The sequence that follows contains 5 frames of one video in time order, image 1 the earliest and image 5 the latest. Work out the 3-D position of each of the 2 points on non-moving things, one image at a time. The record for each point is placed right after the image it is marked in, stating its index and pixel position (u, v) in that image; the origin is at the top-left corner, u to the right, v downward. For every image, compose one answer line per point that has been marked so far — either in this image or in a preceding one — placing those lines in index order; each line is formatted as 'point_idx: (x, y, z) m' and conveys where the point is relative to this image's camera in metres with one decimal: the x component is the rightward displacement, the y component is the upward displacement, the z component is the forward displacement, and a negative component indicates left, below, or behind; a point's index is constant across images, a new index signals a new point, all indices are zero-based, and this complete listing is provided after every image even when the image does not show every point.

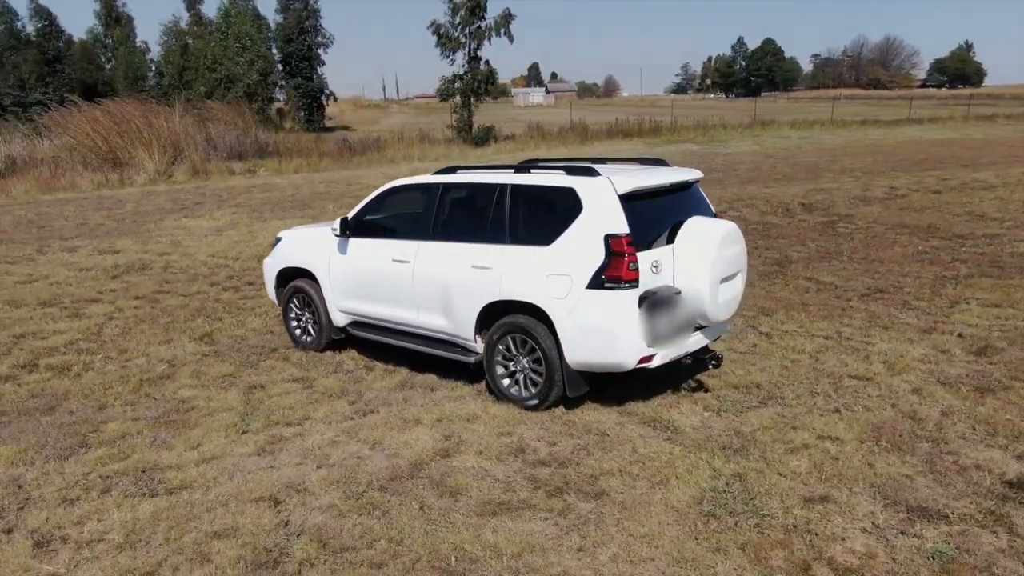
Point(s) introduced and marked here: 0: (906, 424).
0: (+2.4, -0.8, +4.8) m
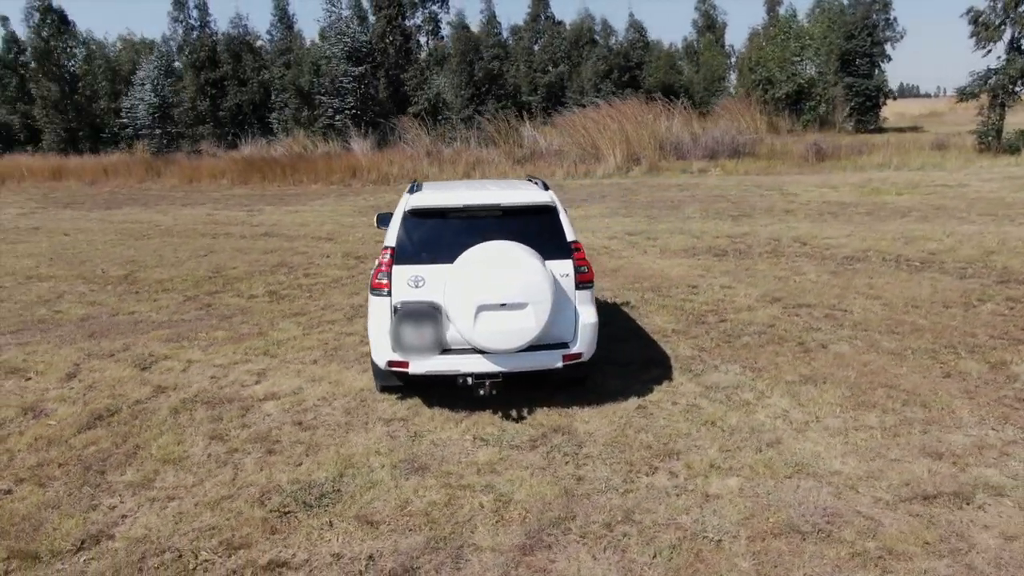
0: (+0.4, -1.2, +4.0) m
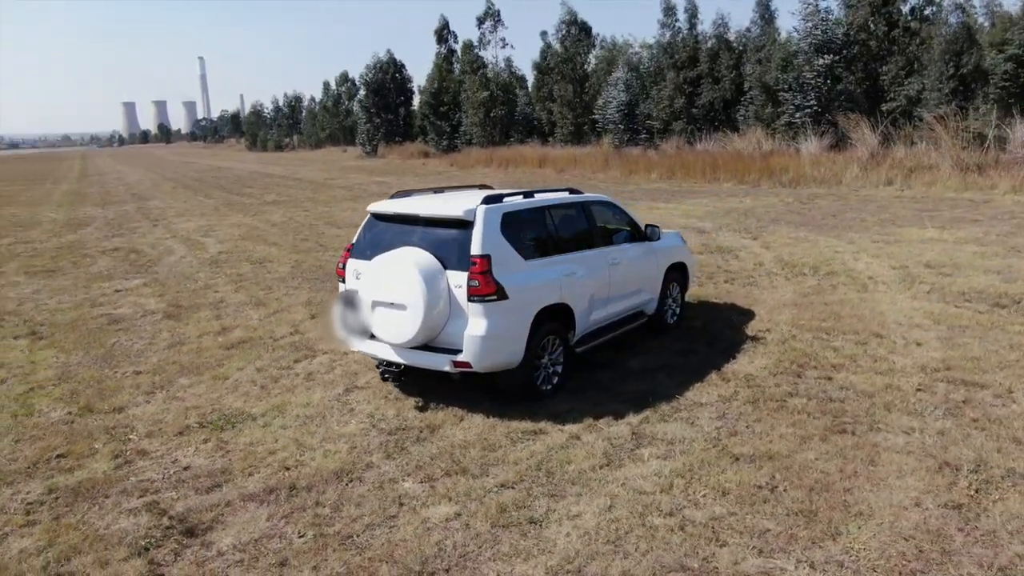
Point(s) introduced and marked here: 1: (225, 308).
0: (-1.1, -1.2, +4.6) m
1: (-3.4, -0.2, +9.3) m
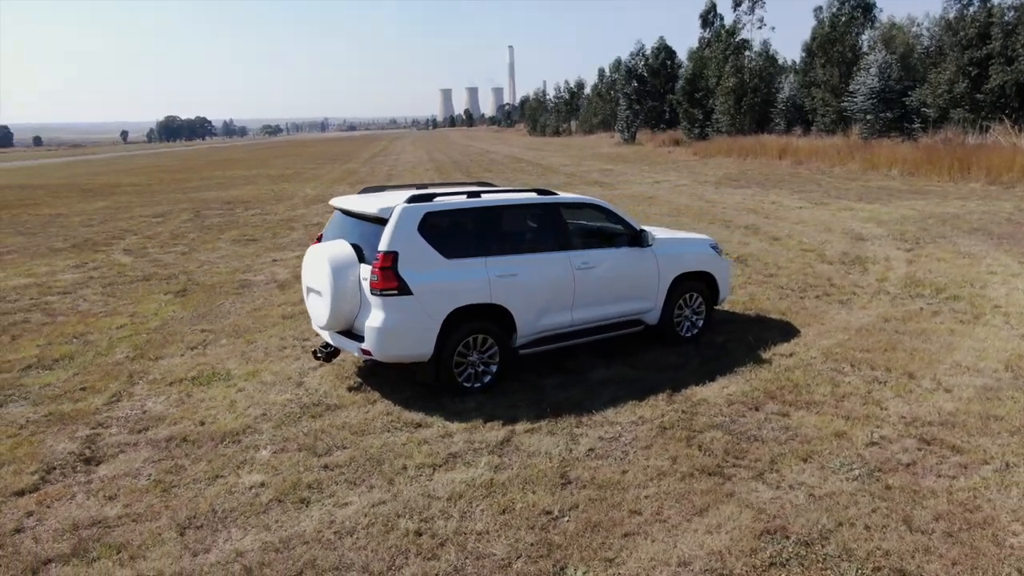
0: (-2.1, -1.1, +5.3) m
1: (-2.5, +0.1, +10.5) m
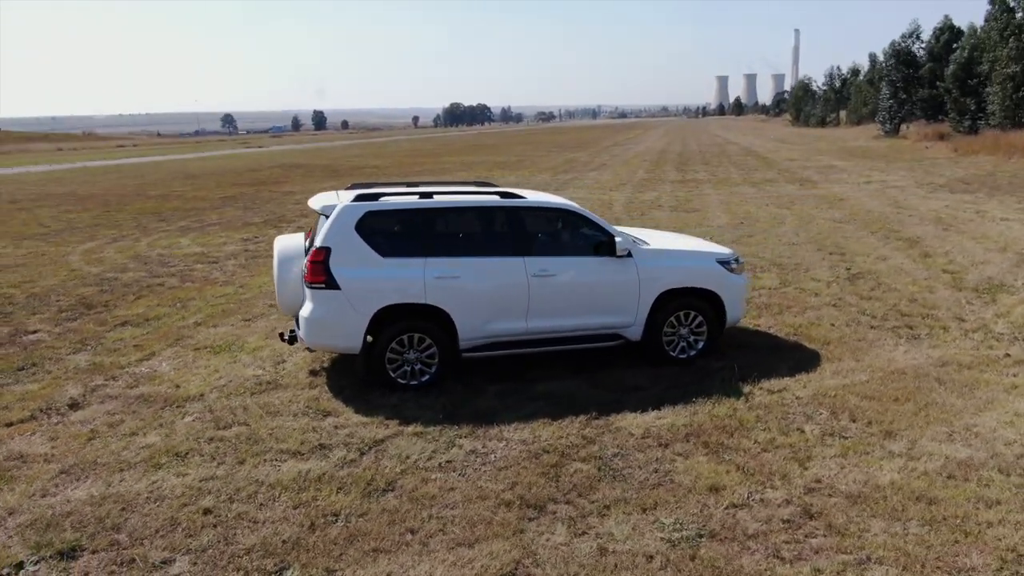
0: (-2.8, -0.9, +6.1) m
1: (-1.4, +0.3, +11.0) m
